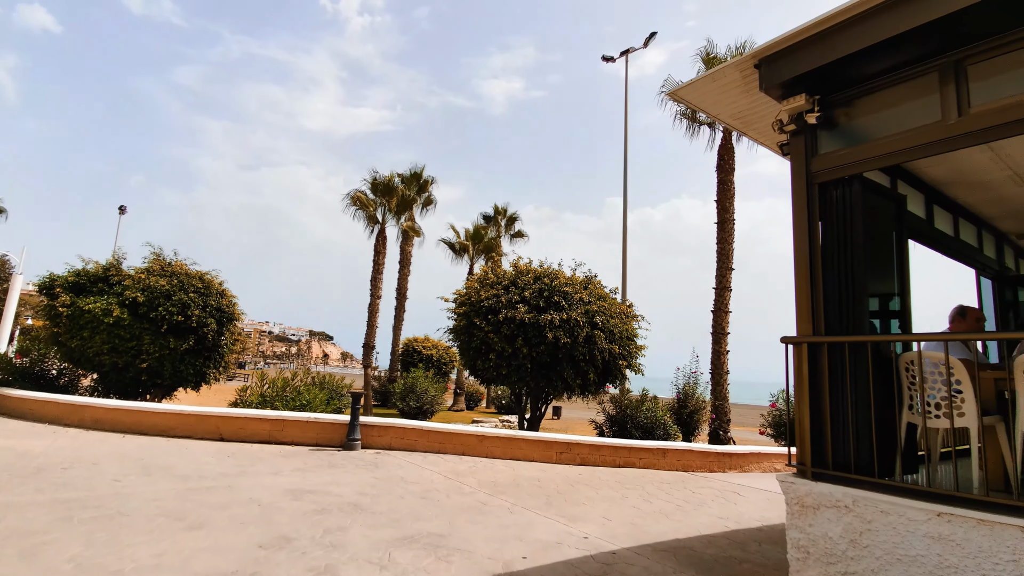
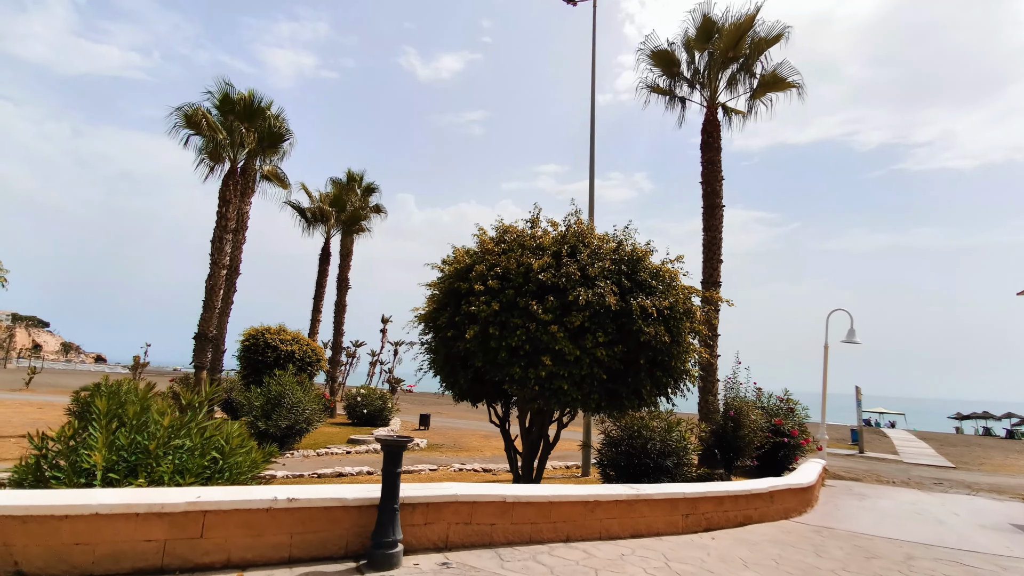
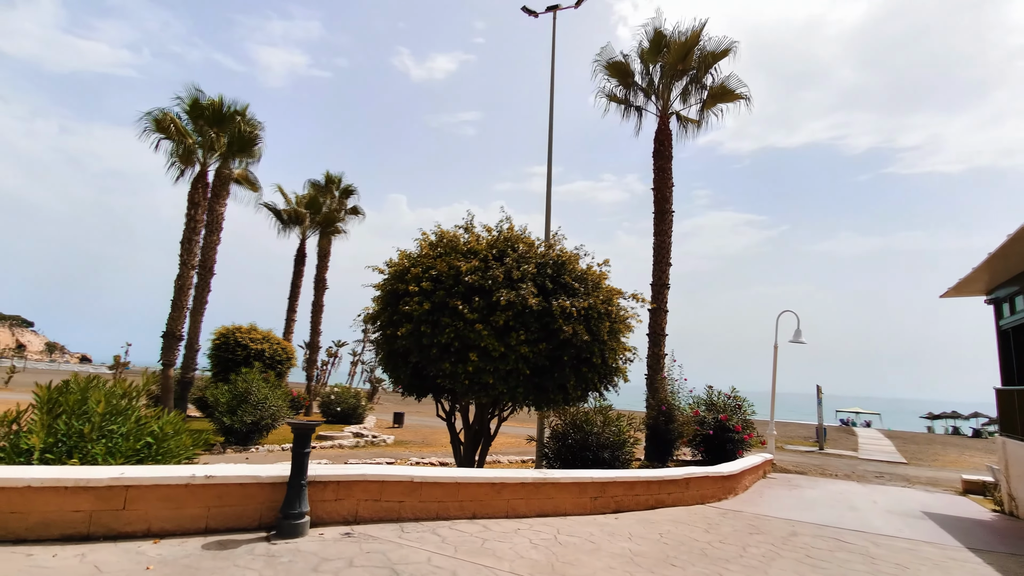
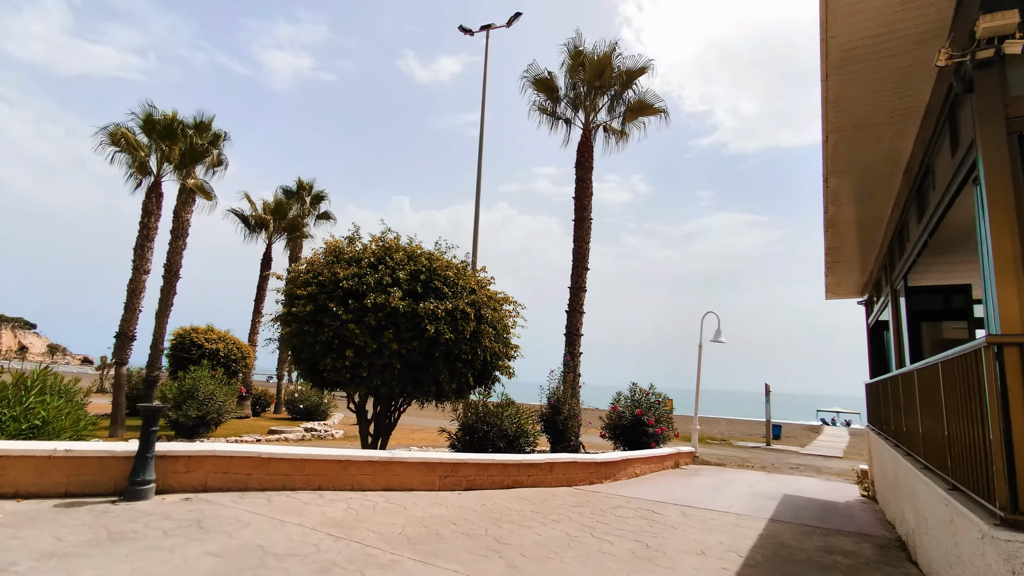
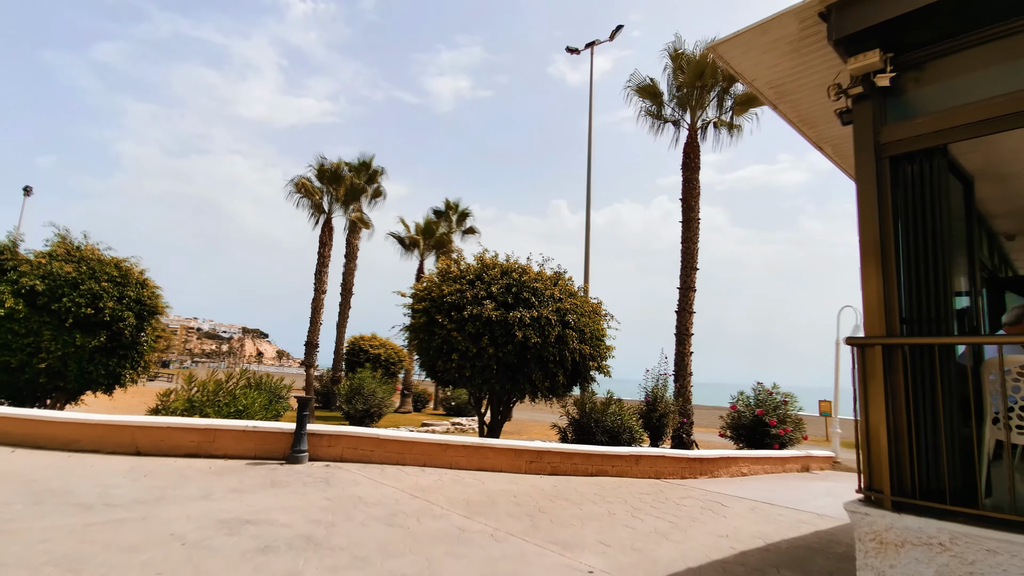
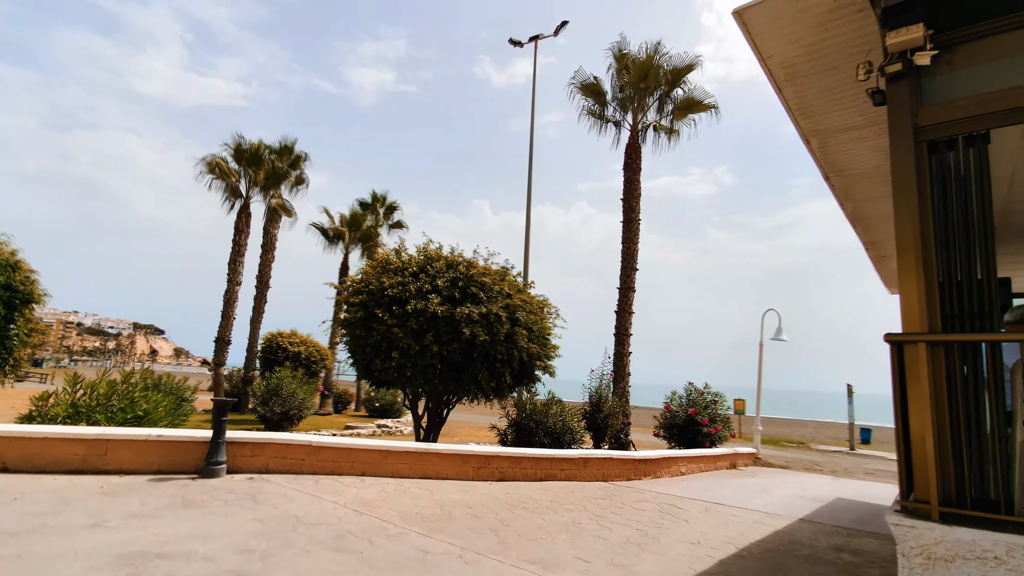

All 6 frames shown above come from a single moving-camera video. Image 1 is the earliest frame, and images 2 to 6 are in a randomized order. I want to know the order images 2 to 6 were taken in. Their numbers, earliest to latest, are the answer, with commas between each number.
5, 6, 4, 3, 2
